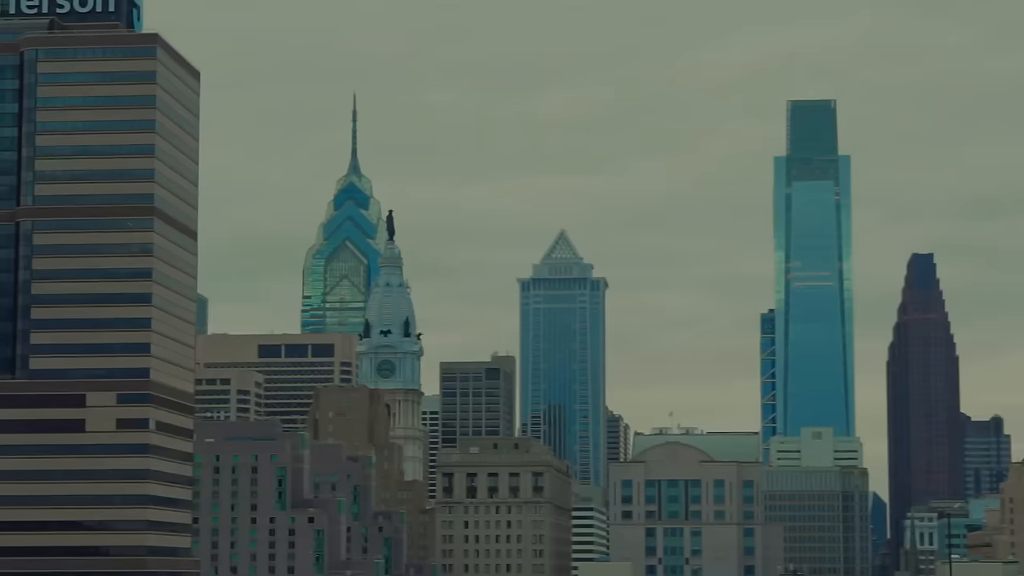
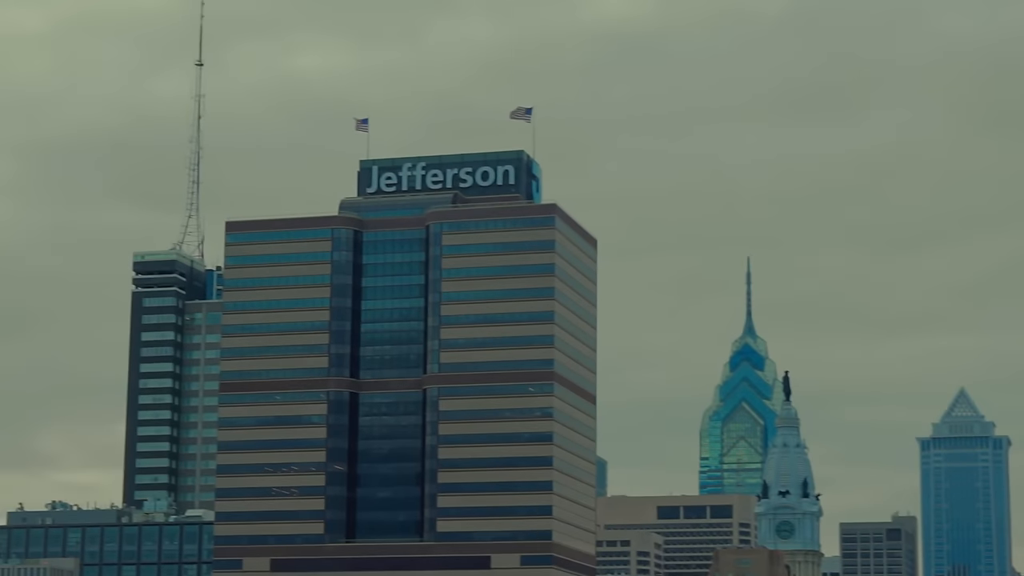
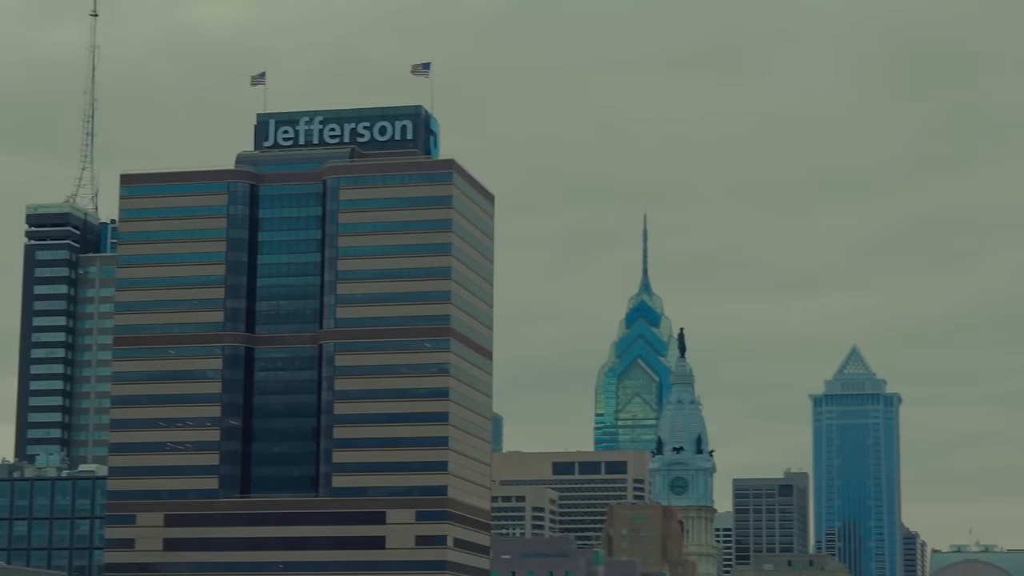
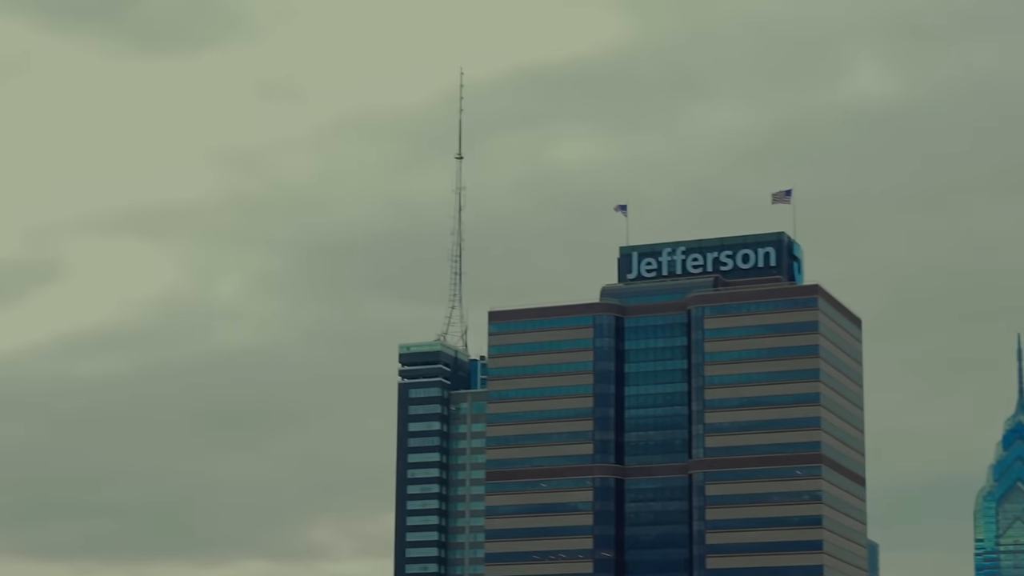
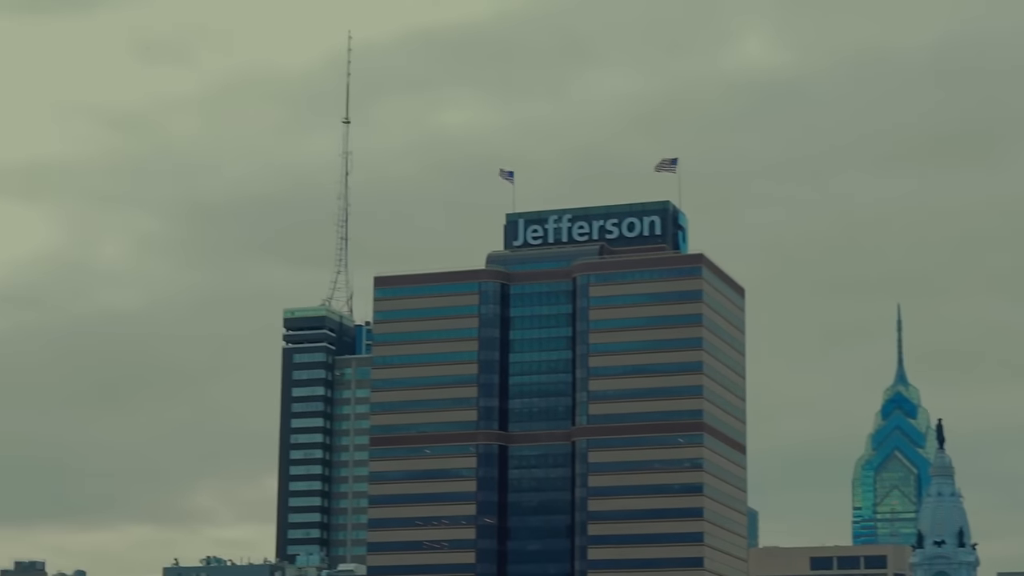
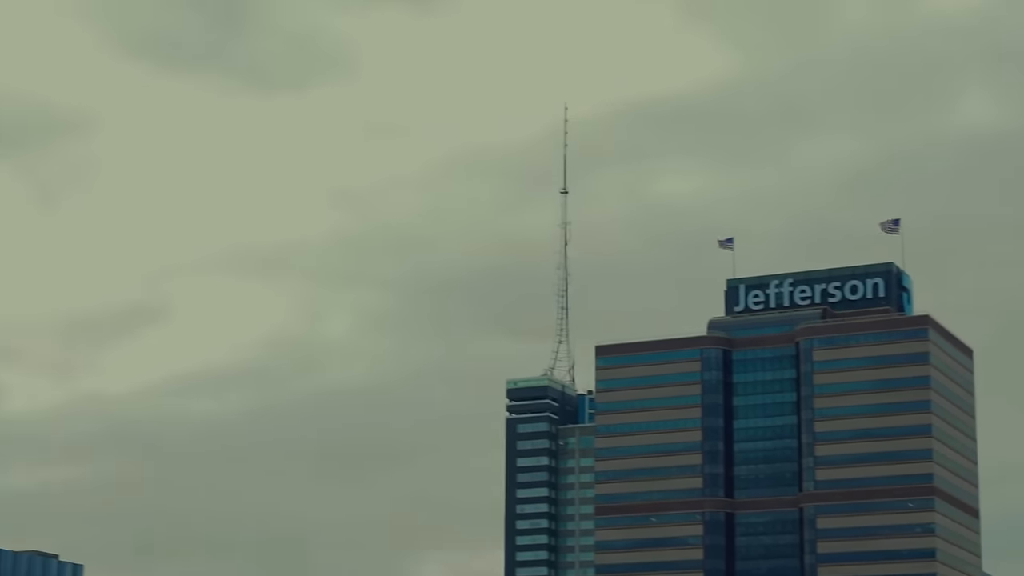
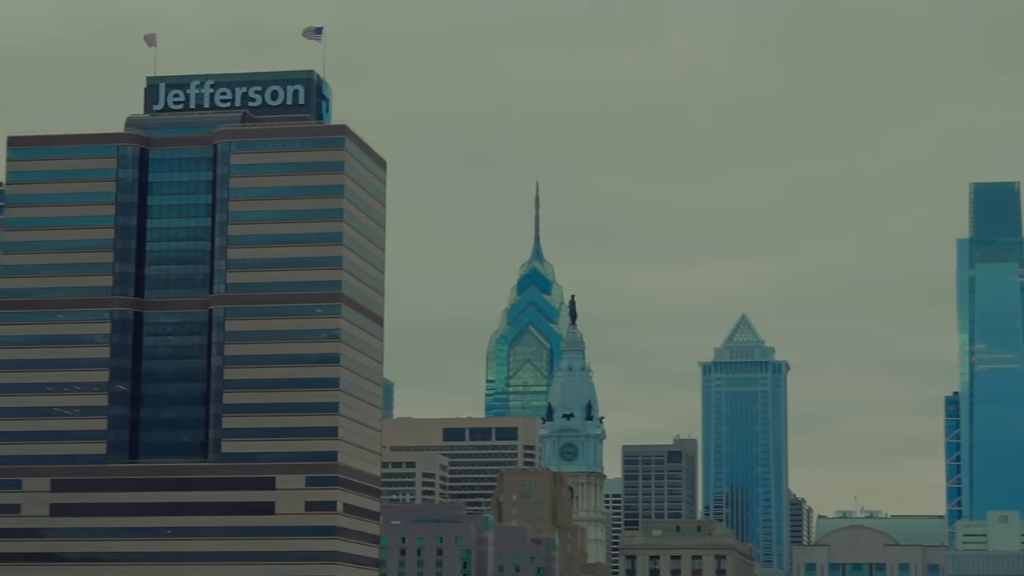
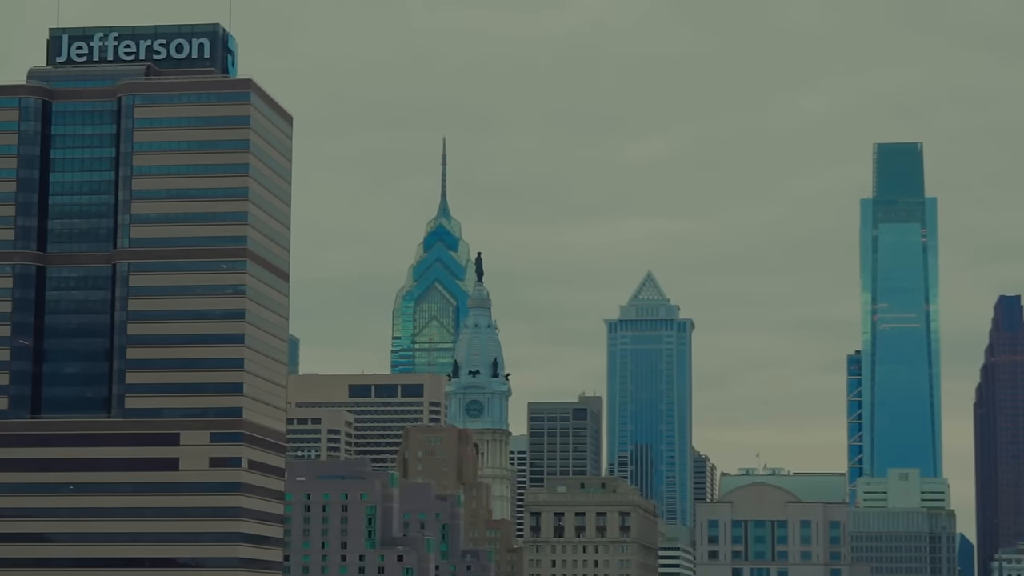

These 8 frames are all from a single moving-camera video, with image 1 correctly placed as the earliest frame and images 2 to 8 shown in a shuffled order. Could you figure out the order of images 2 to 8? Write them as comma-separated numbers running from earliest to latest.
8, 7, 3, 2, 5, 4, 6
